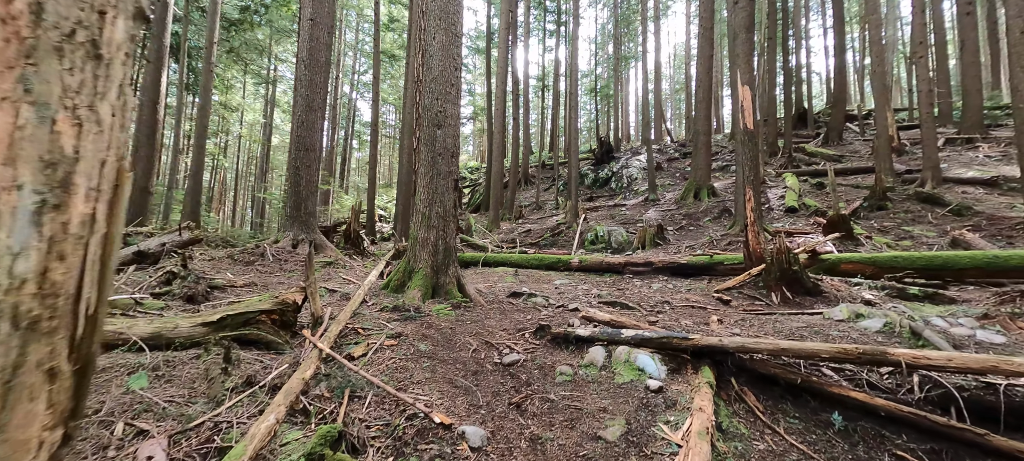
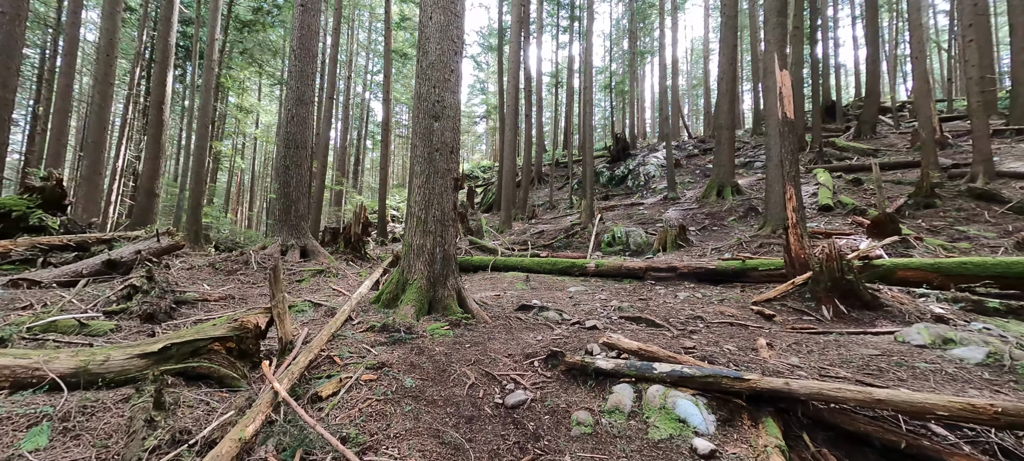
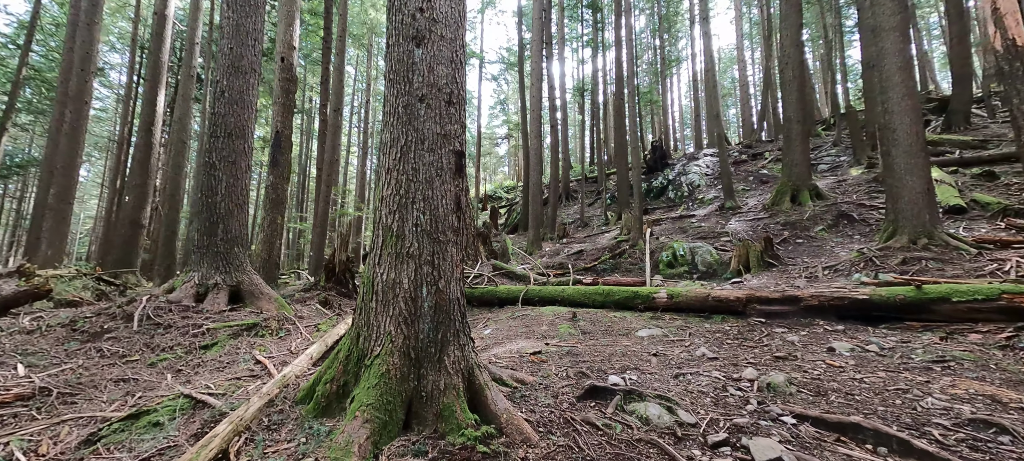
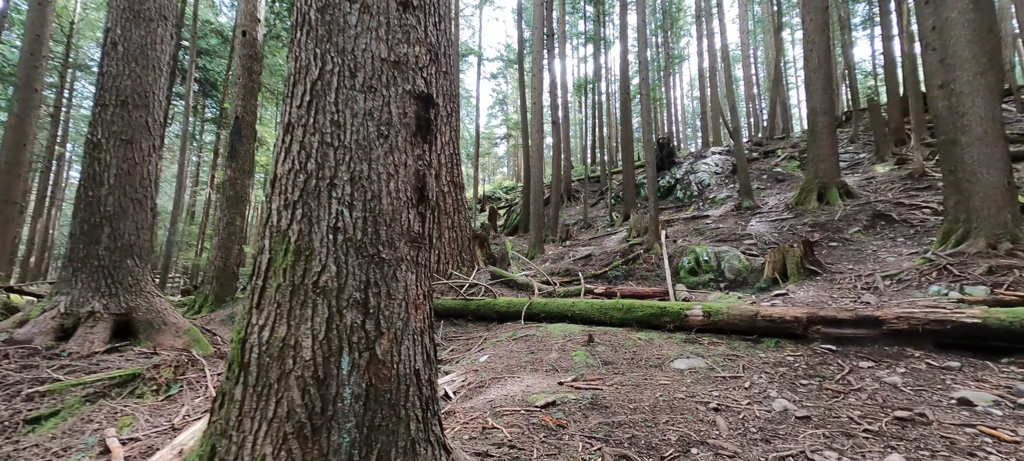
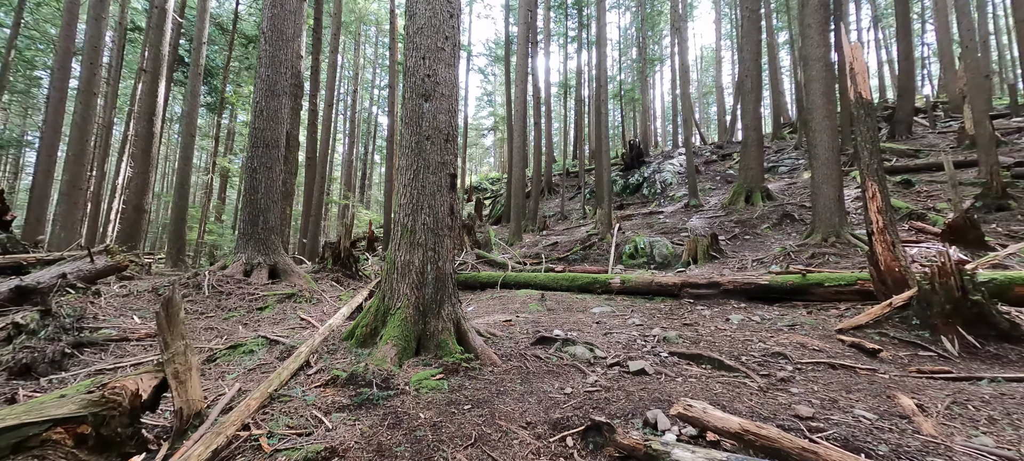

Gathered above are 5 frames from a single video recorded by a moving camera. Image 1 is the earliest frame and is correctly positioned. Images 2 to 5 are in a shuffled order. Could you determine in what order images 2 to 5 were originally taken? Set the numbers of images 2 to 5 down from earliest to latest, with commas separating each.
2, 5, 3, 4
